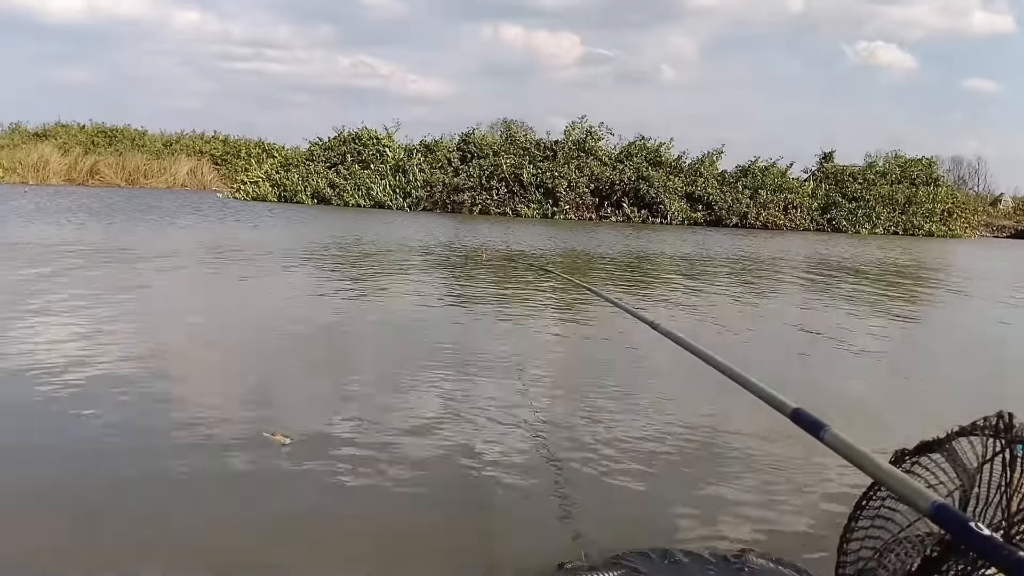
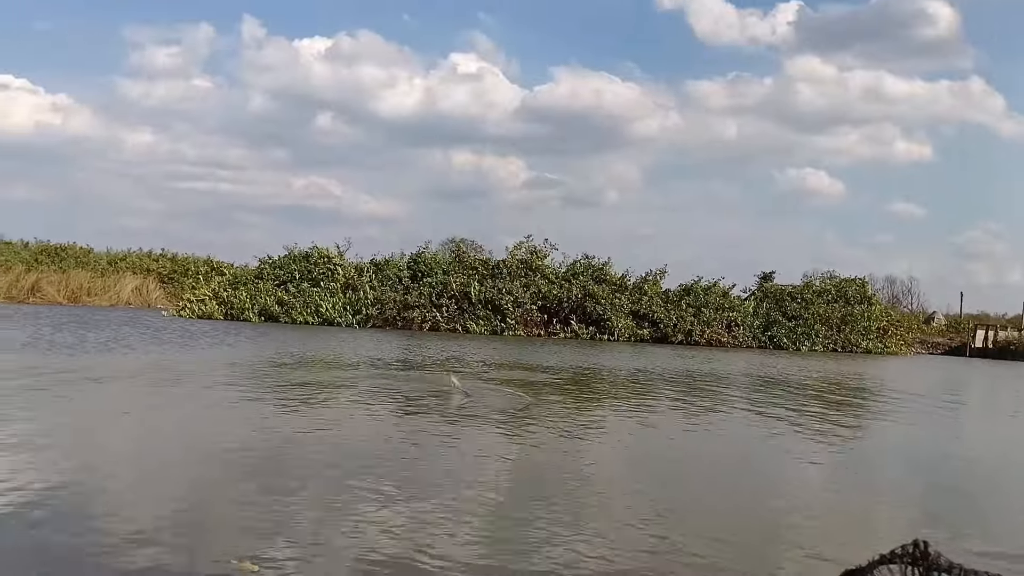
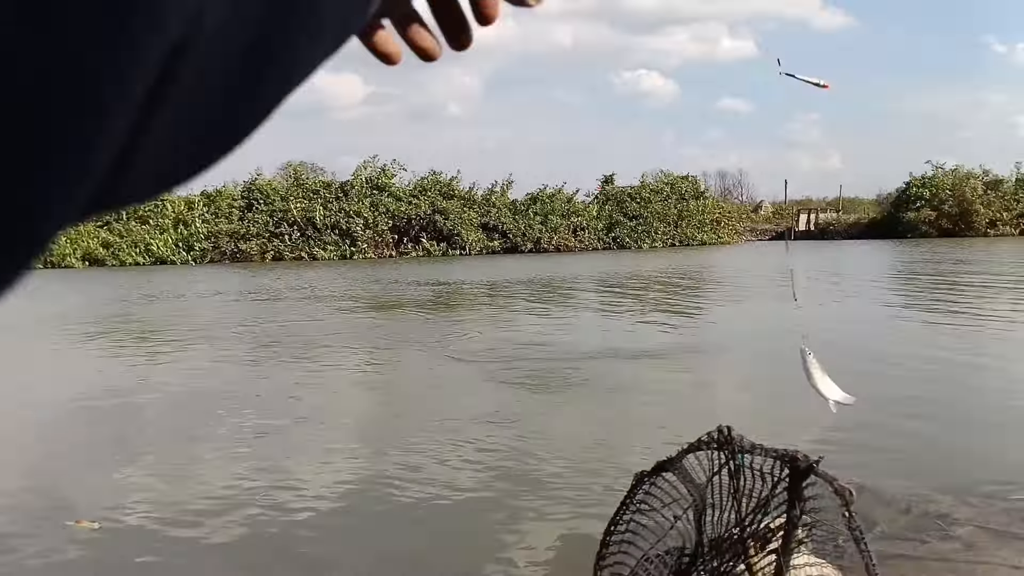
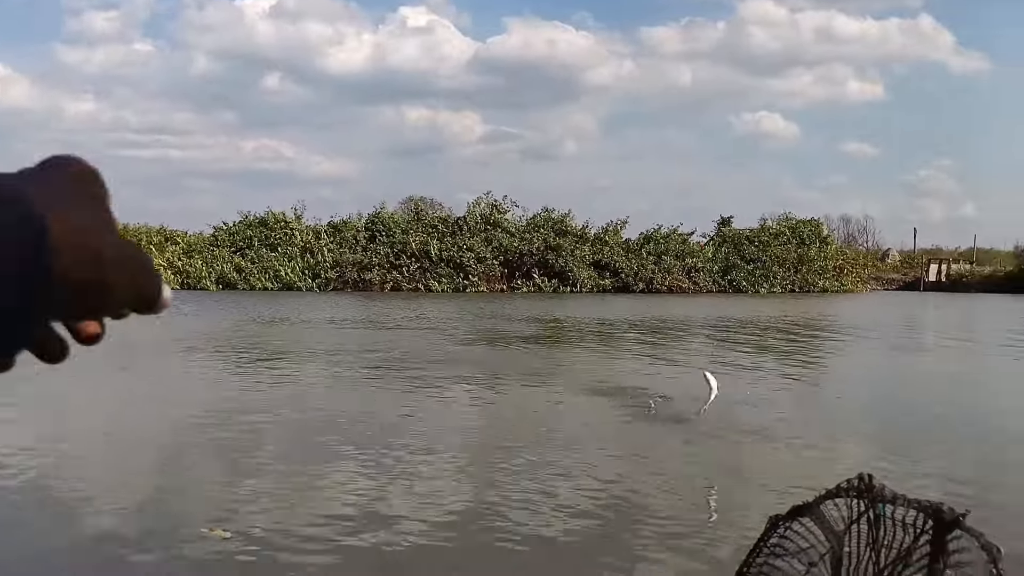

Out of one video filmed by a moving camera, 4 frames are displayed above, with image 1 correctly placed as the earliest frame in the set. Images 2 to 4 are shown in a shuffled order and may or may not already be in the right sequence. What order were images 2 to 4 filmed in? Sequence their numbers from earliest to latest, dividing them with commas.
2, 4, 3
